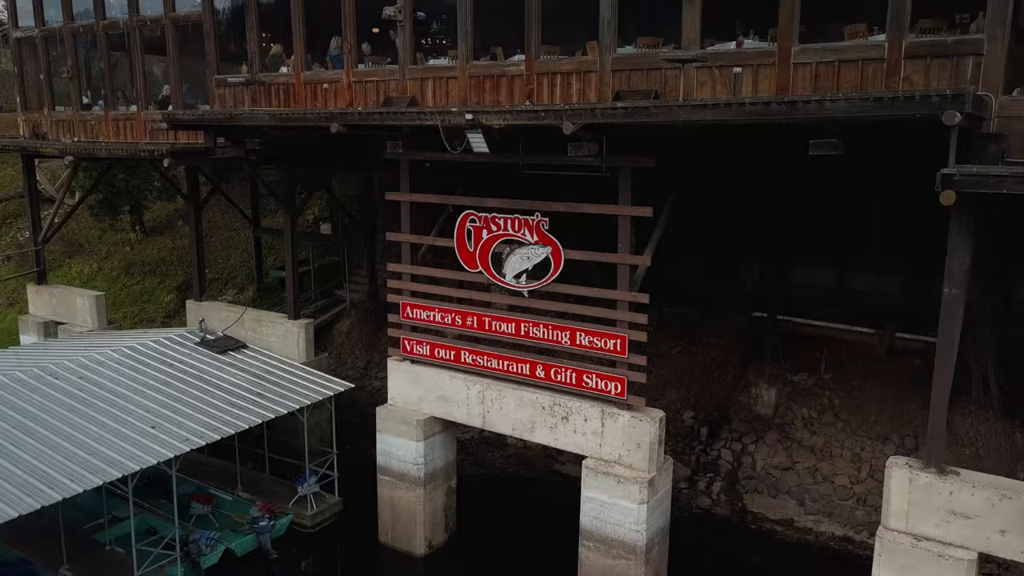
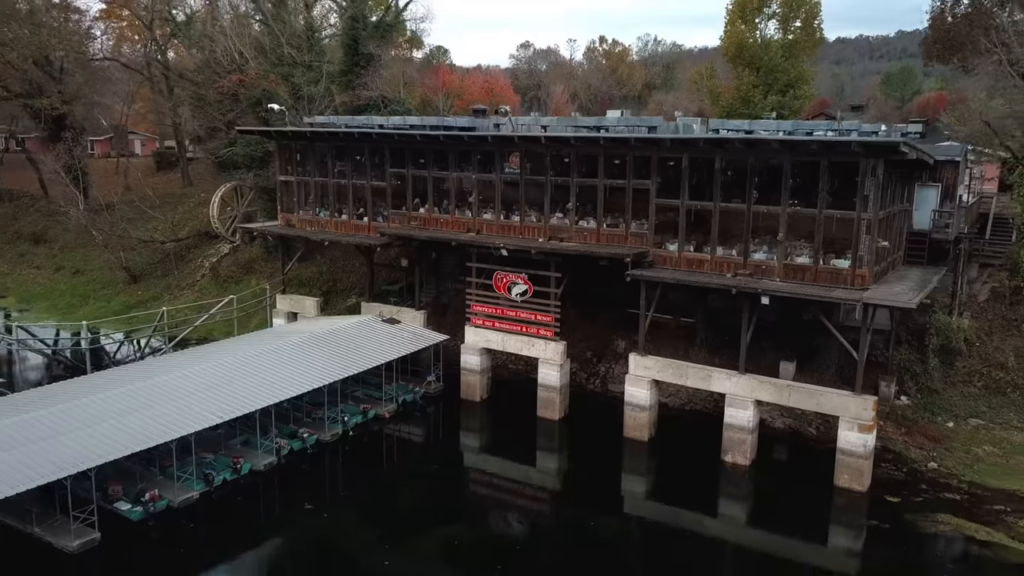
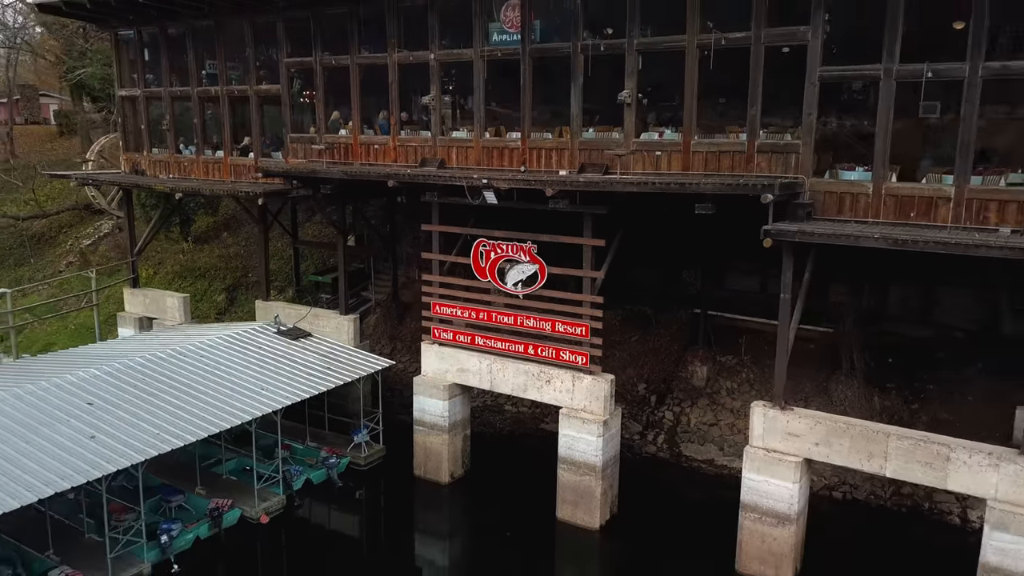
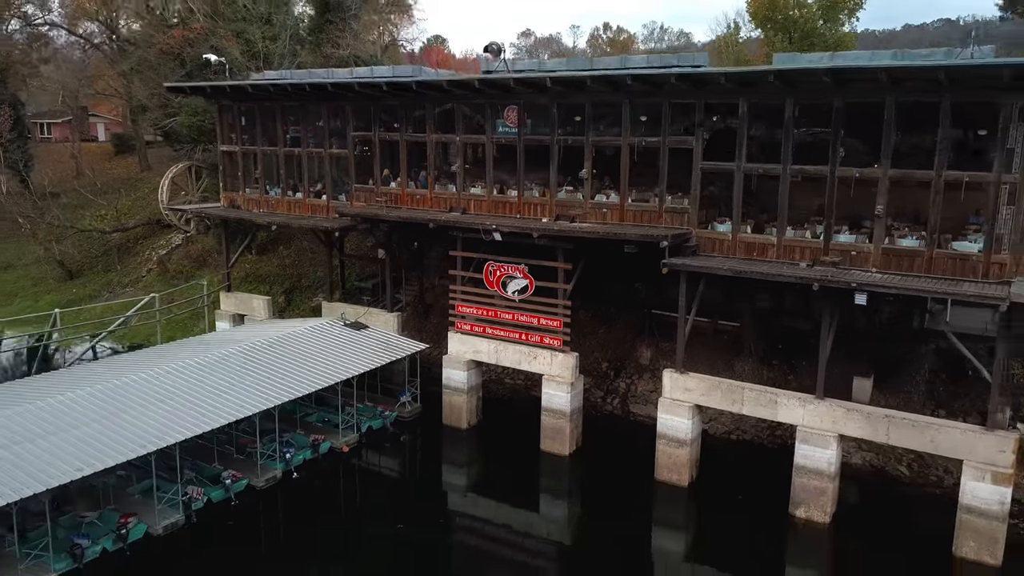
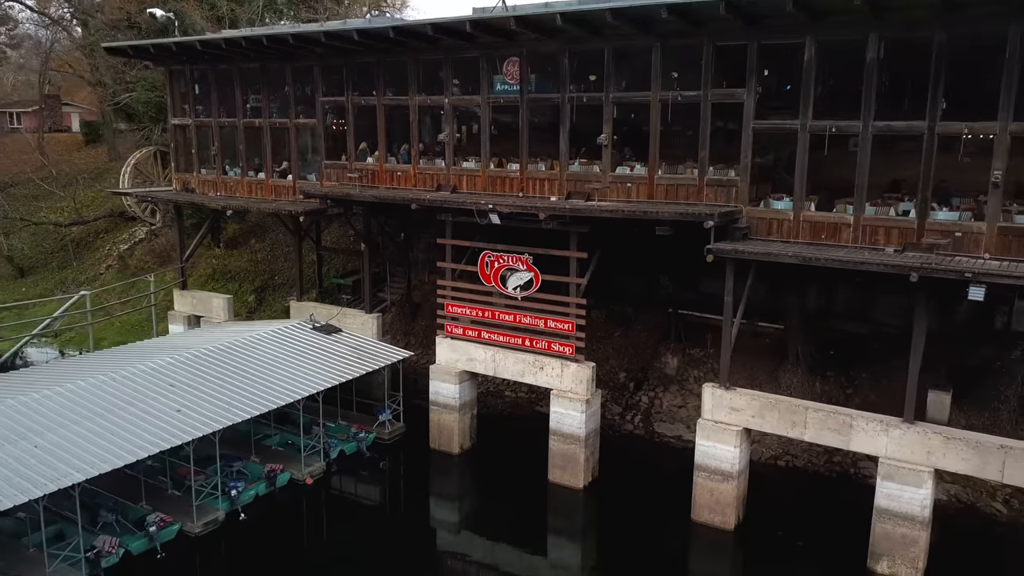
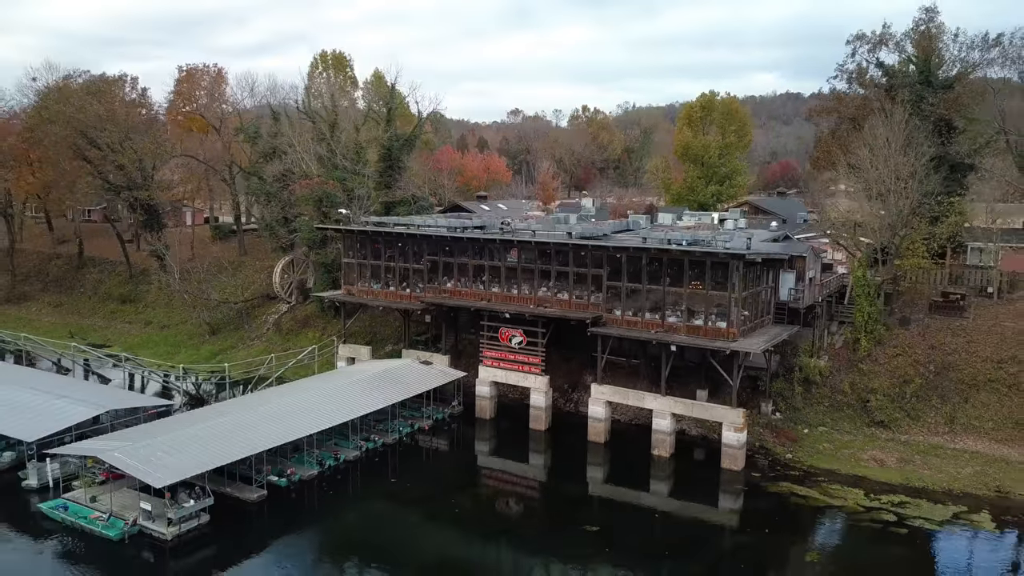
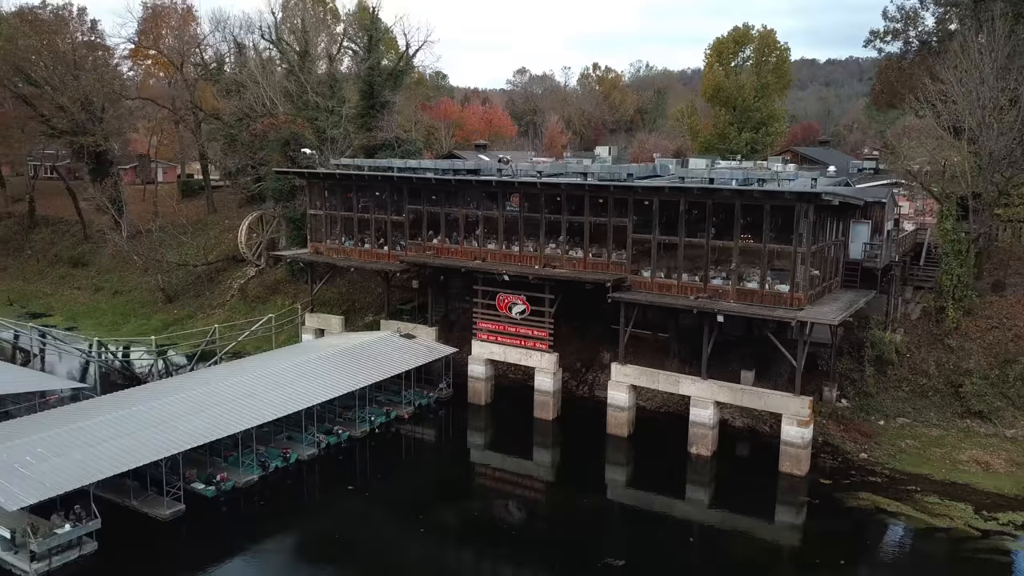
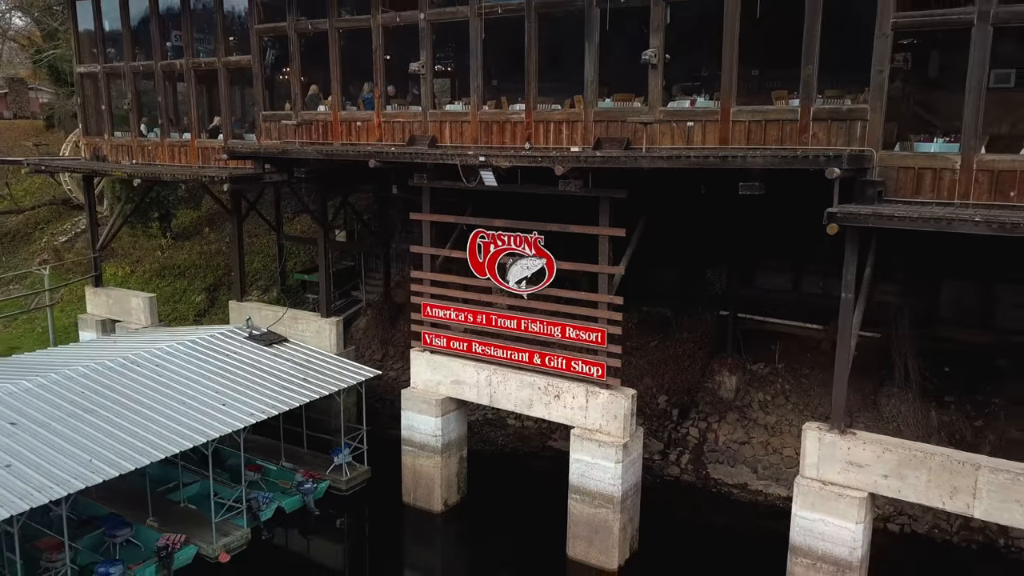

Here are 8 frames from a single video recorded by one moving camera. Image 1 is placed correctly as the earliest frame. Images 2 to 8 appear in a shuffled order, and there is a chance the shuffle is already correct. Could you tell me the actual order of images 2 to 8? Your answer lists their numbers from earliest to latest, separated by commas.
8, 3, 5, 4, 2, 7, 6
